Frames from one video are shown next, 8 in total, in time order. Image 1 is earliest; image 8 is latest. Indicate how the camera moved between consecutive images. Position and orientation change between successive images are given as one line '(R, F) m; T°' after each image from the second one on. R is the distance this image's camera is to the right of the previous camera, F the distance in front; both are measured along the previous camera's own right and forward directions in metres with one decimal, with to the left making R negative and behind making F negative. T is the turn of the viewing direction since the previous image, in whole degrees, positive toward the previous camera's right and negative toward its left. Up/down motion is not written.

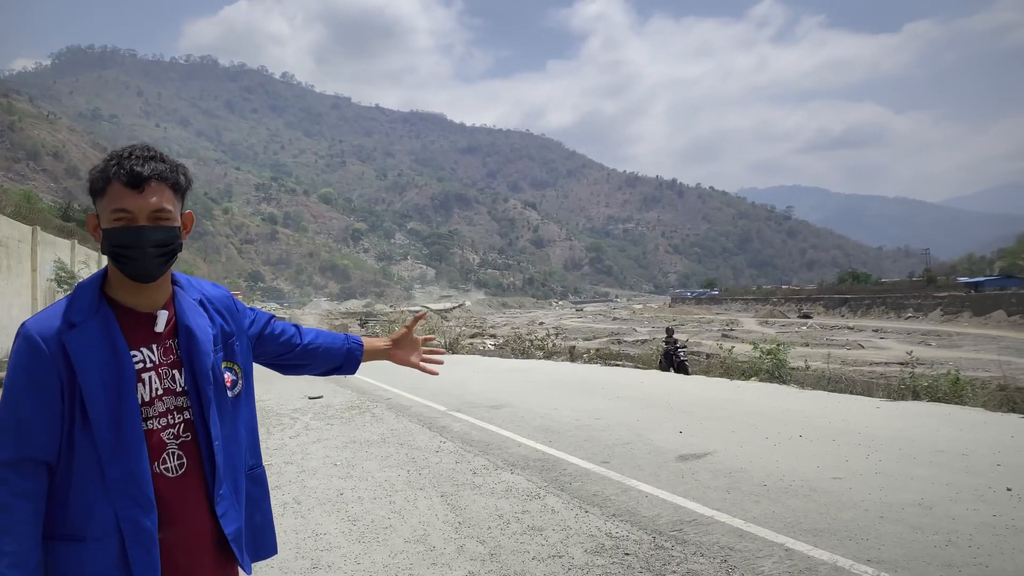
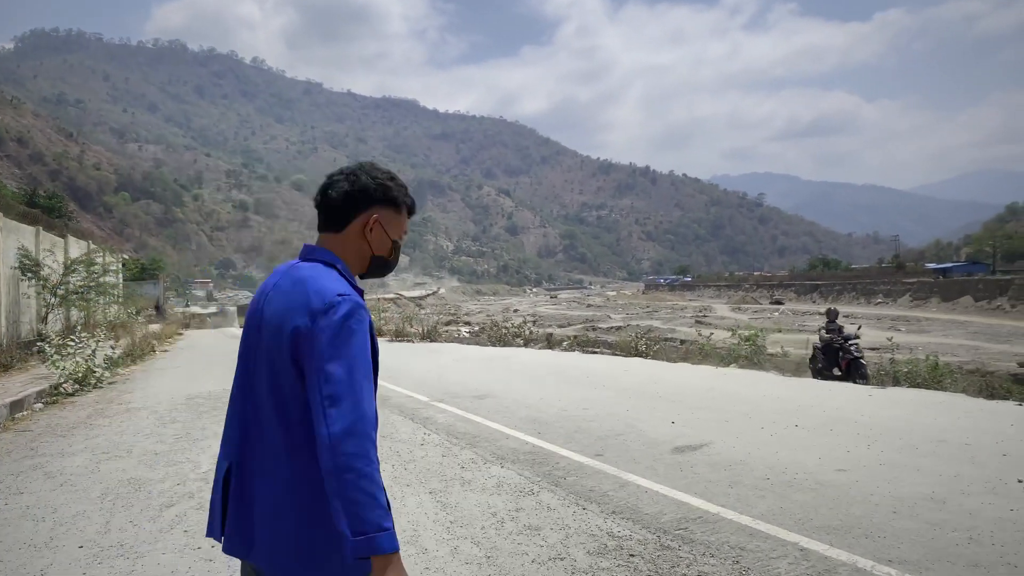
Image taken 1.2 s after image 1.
(-0.1, +0.3) m; +2°
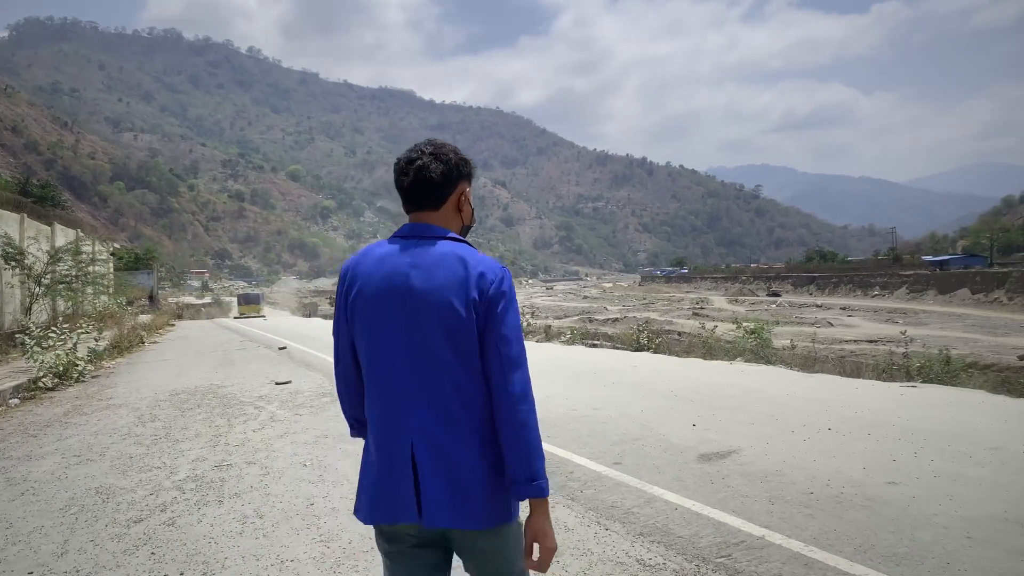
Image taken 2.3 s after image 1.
(-0.1, +0.5) m; 0°
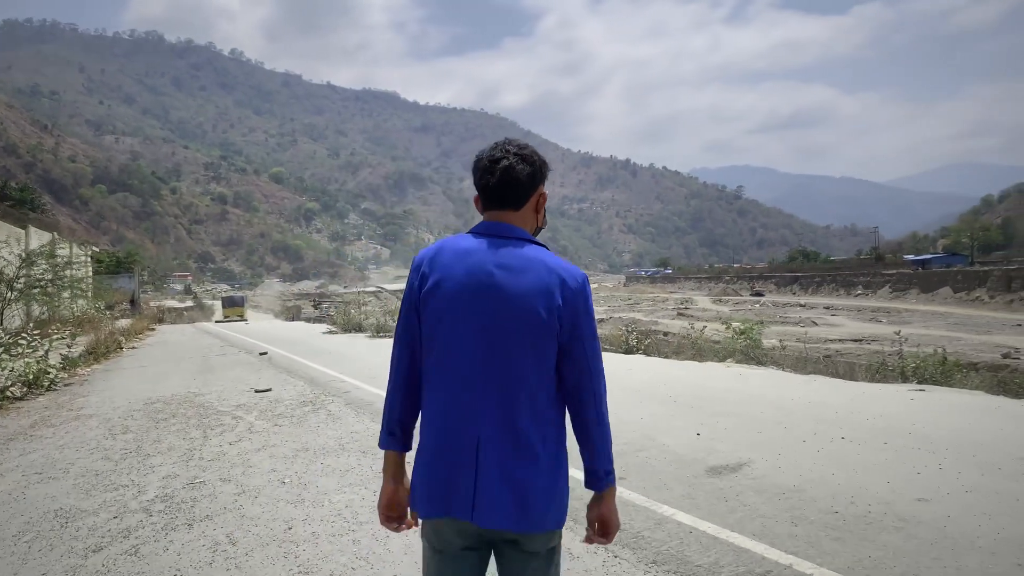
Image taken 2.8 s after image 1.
(-0.1, +0.4) m; +1°
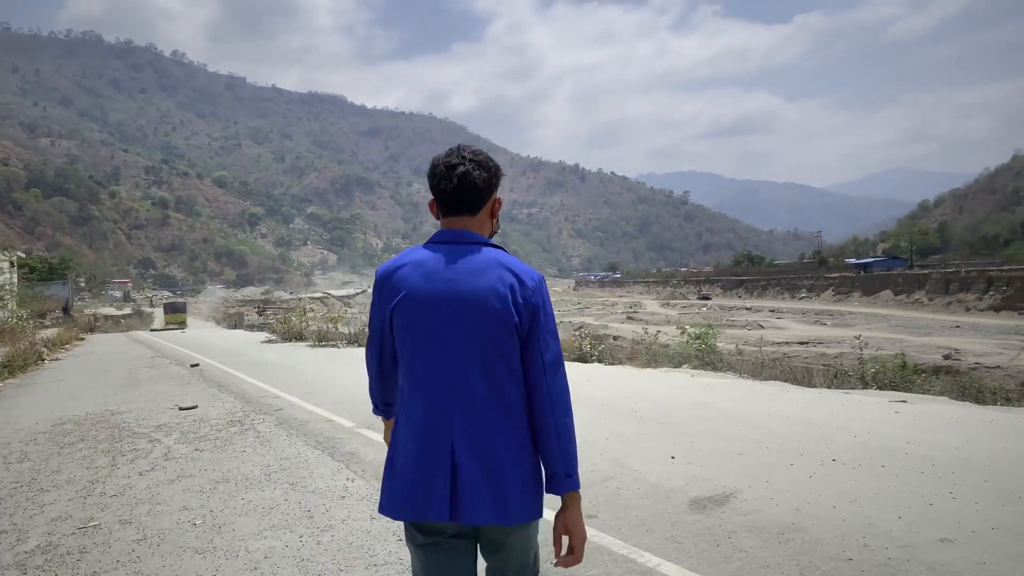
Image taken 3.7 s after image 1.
(0.0, +0.7) m; +4°
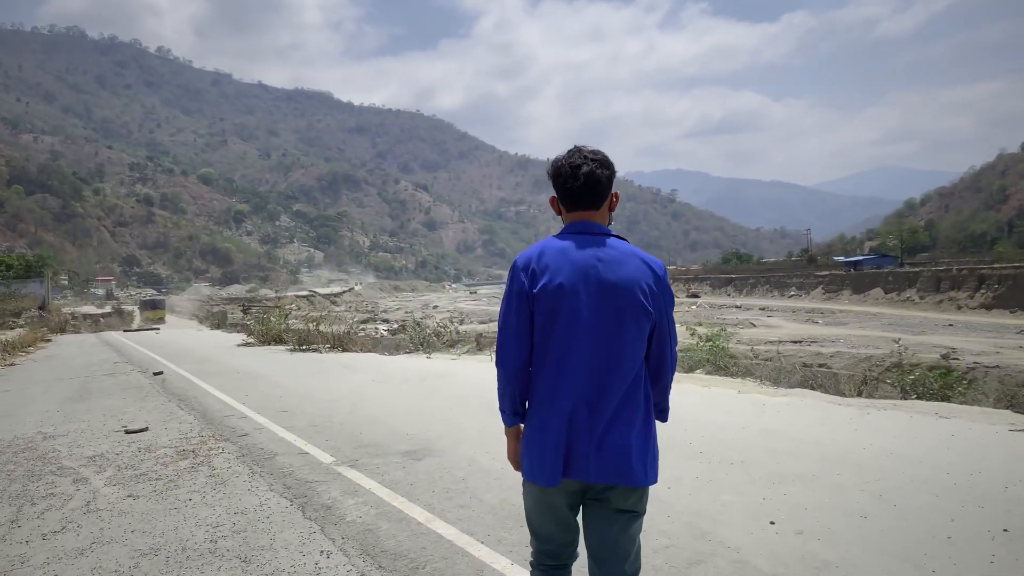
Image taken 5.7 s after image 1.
(-0.3, +1.4) m; +1°
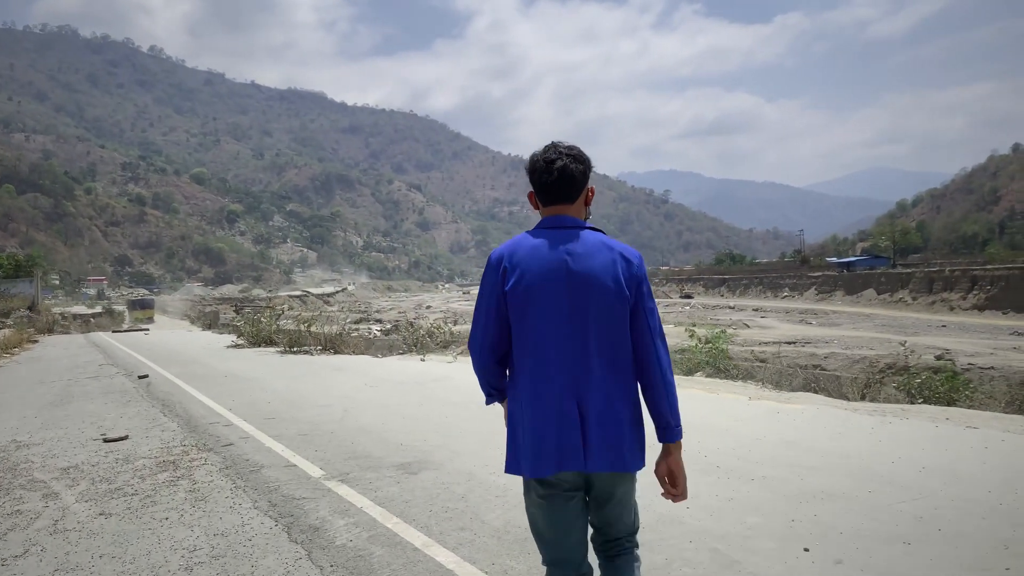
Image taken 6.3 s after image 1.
(-0.1, +0.4) m; +1°
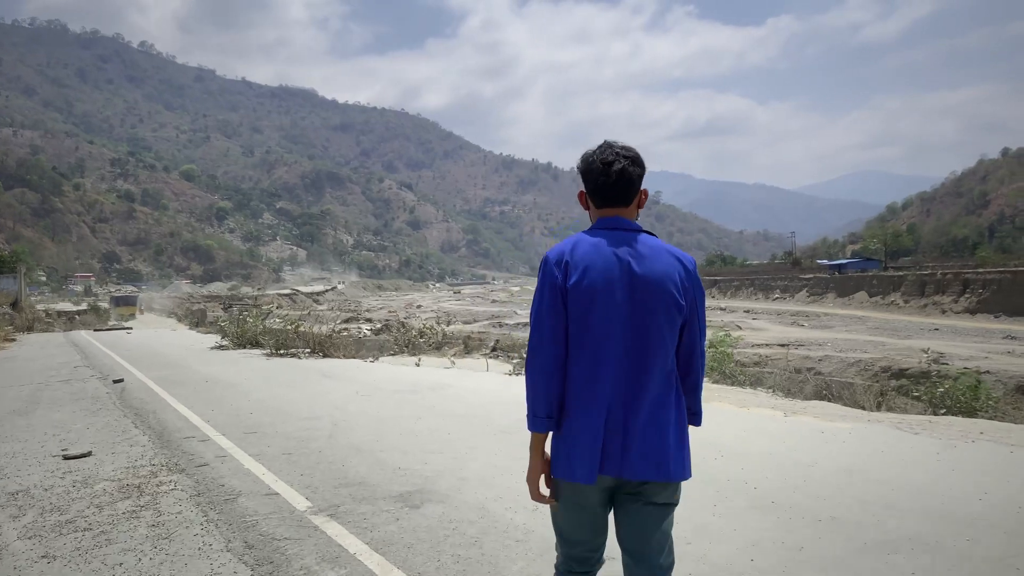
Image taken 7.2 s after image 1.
(-0.2, +0.7) m; +1°
